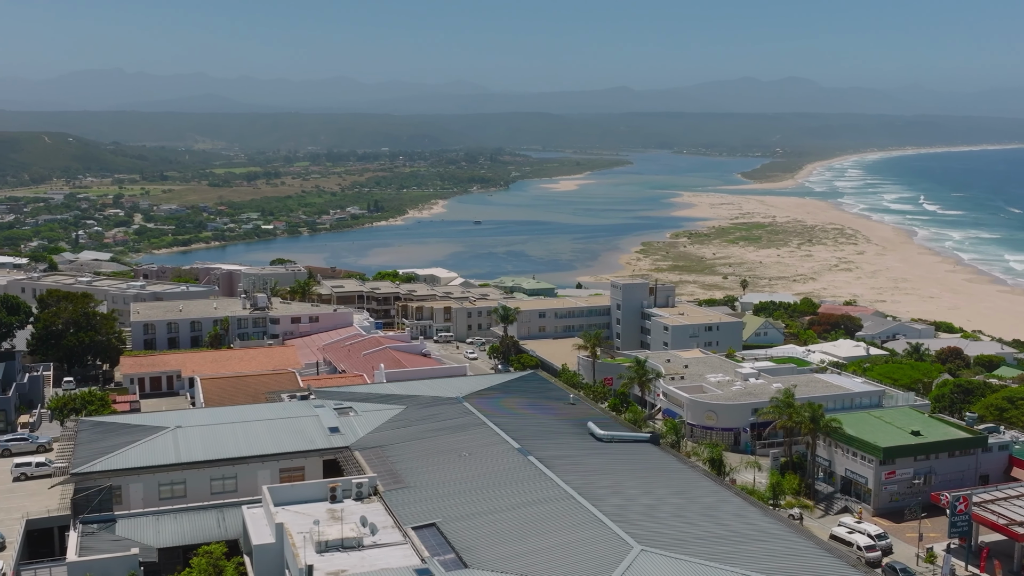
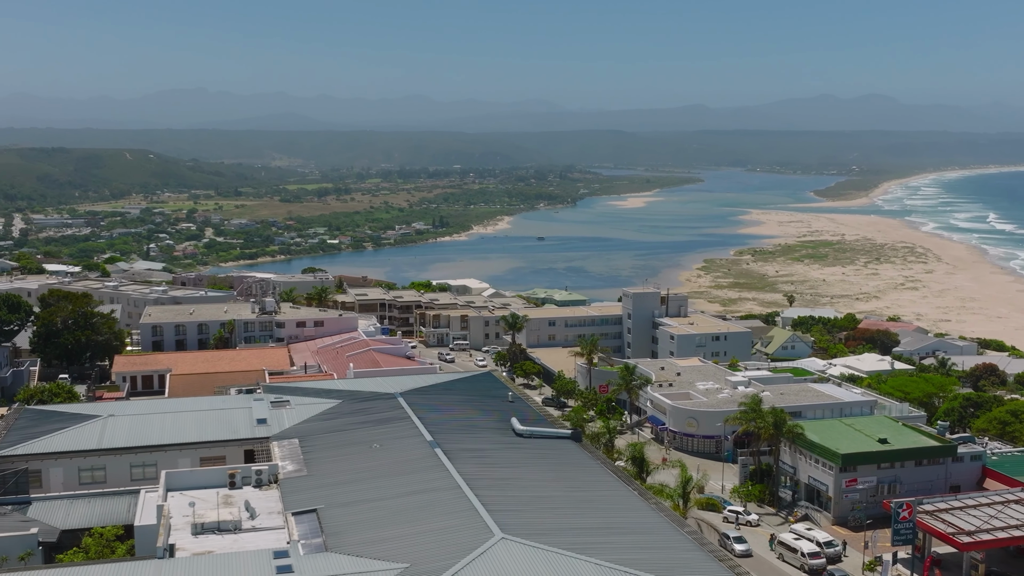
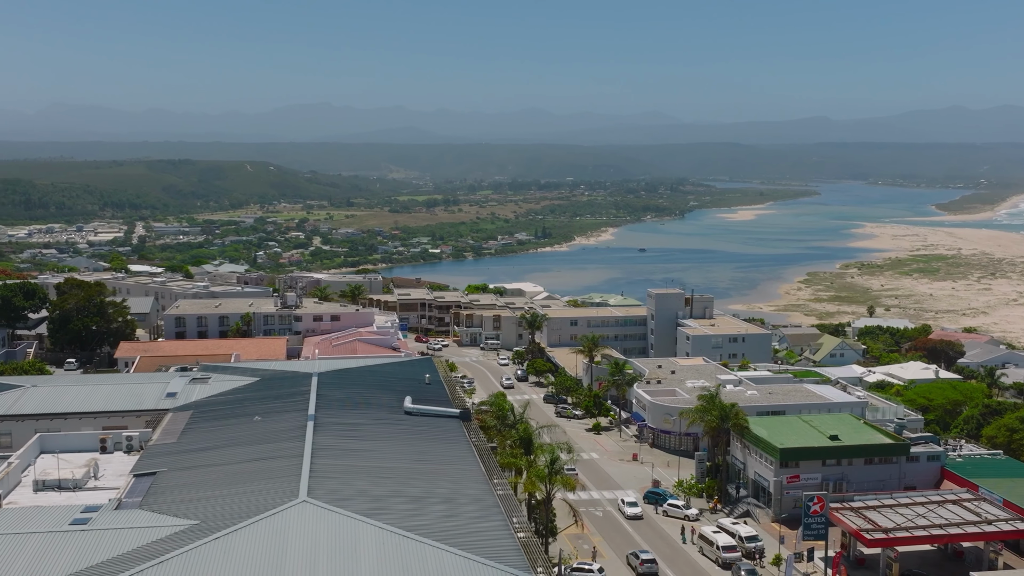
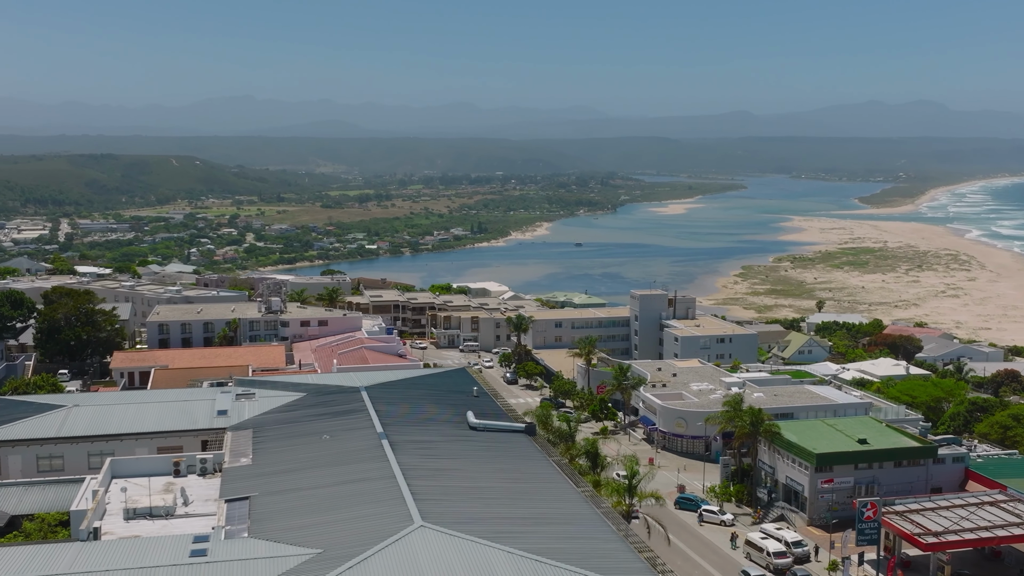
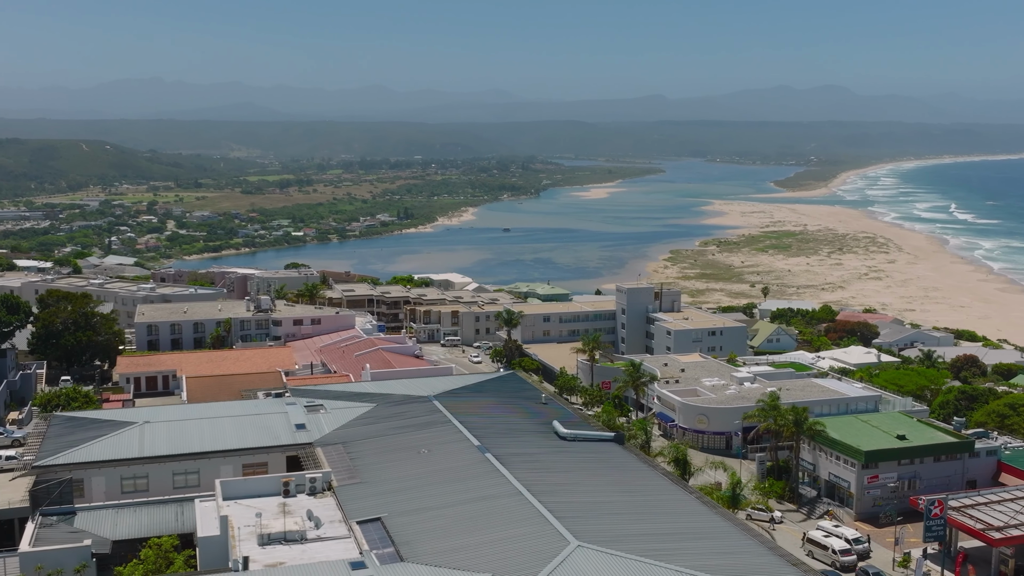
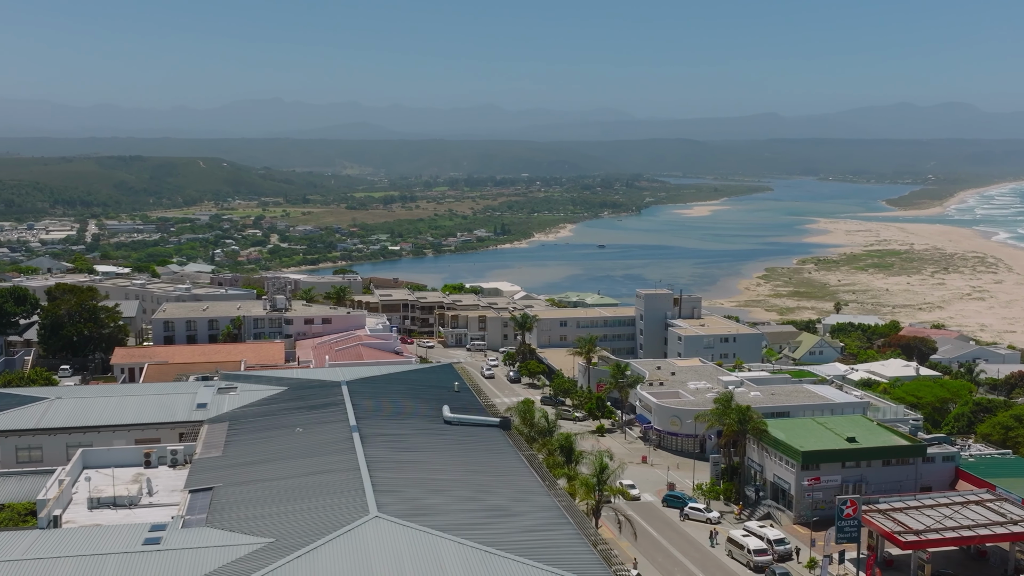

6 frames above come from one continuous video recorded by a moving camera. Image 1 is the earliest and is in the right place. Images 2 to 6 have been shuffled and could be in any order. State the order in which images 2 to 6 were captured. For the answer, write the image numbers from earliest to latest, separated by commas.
5, 2, 4, 6, 3
